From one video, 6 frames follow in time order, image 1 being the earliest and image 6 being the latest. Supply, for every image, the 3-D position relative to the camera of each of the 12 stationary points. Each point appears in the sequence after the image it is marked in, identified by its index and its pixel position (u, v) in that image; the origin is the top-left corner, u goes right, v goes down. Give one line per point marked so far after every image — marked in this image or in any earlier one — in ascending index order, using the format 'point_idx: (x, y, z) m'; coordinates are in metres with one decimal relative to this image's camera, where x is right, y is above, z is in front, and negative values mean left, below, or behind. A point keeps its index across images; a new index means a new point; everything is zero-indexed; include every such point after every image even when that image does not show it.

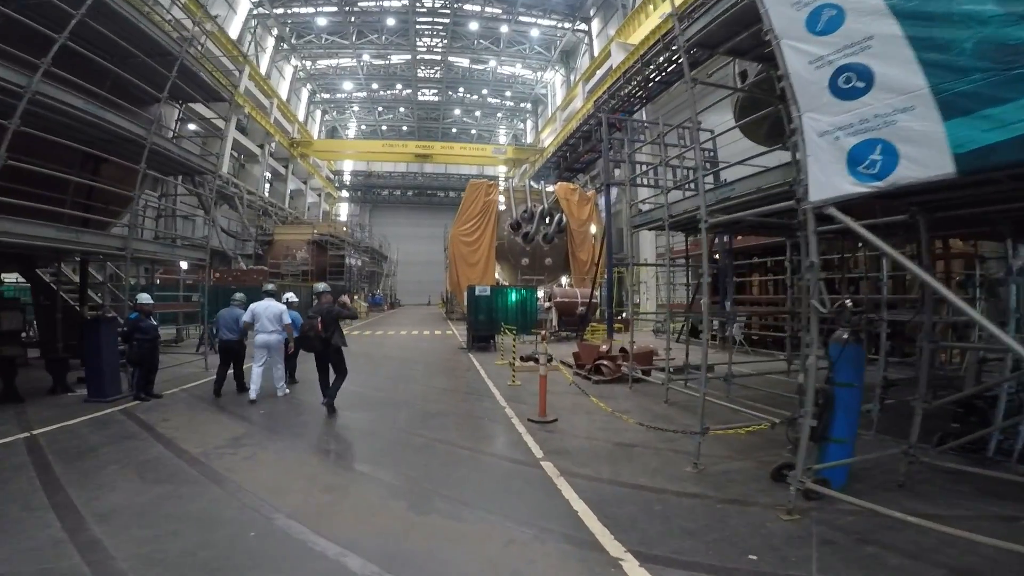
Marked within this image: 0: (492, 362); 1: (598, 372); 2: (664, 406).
0: (-0.5, -1.7, +11.3) m
1: (+1.6, -1.6, +9.0) m
2: (+2.2, -1.7, +7.0) m
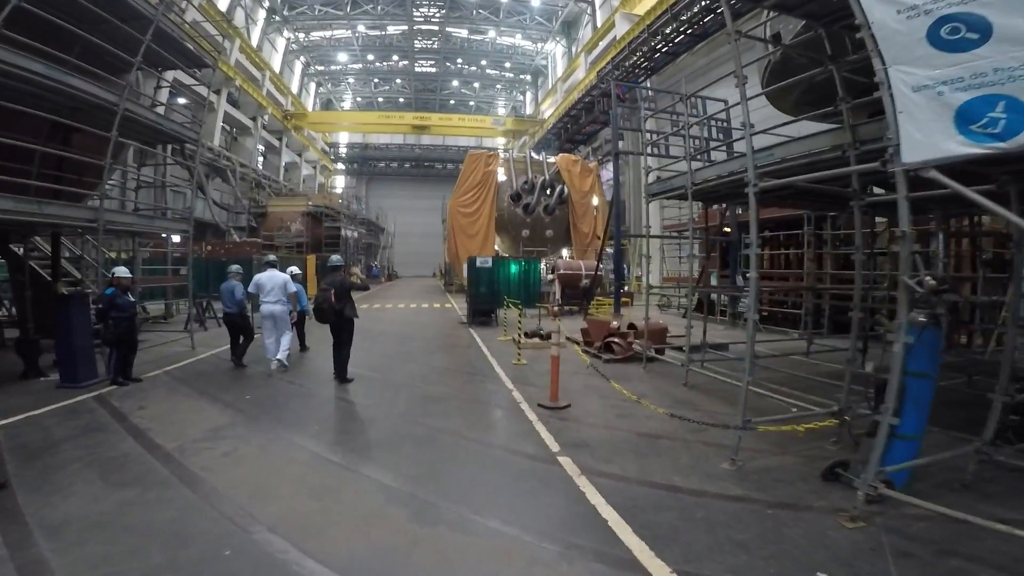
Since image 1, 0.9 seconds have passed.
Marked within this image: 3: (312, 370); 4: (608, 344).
0: (-0.4, -1.2, +10.8) m
1: (+1.7, -1.1, +8.6) m
2: (+2.3, -1.3, +6.5) m
3: (-3.4, -1.3, +8.5) m
4: (+1.7, -1.0, +8.6) m
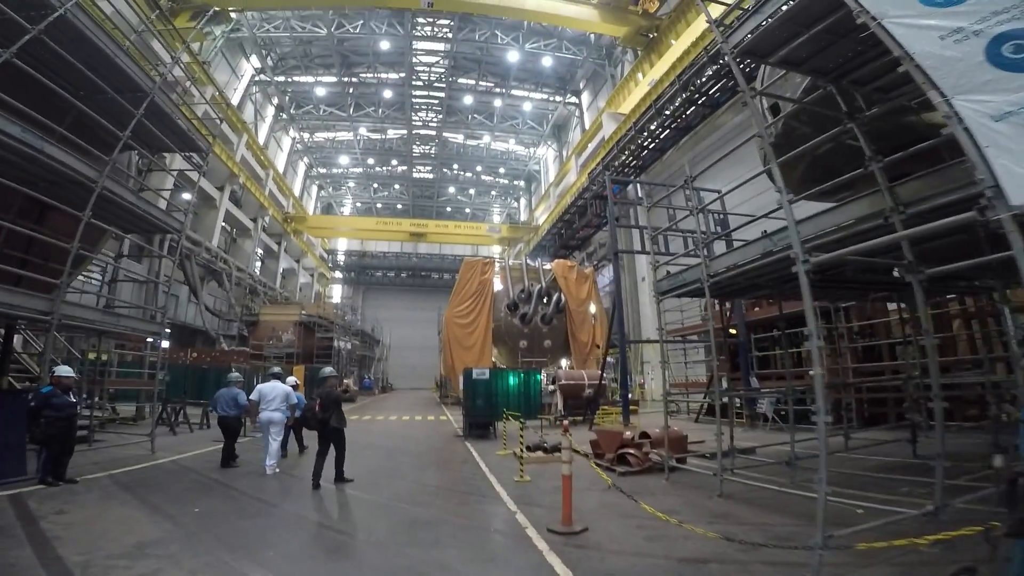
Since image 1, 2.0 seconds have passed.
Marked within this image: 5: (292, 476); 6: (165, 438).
0: (-0.4, -3.3, +9.7) m
1: (+1.7, -2.7, +7.5) m
2: (+2.3, -2.4, +5.5) m
3: (-3.4, -2.8, +7.3) m
4: (+1.7, -2.6, +7.6) m
5: (-3.5, -2.9, +7.7) m
6: (-7.5, -3.3, +10.5) m
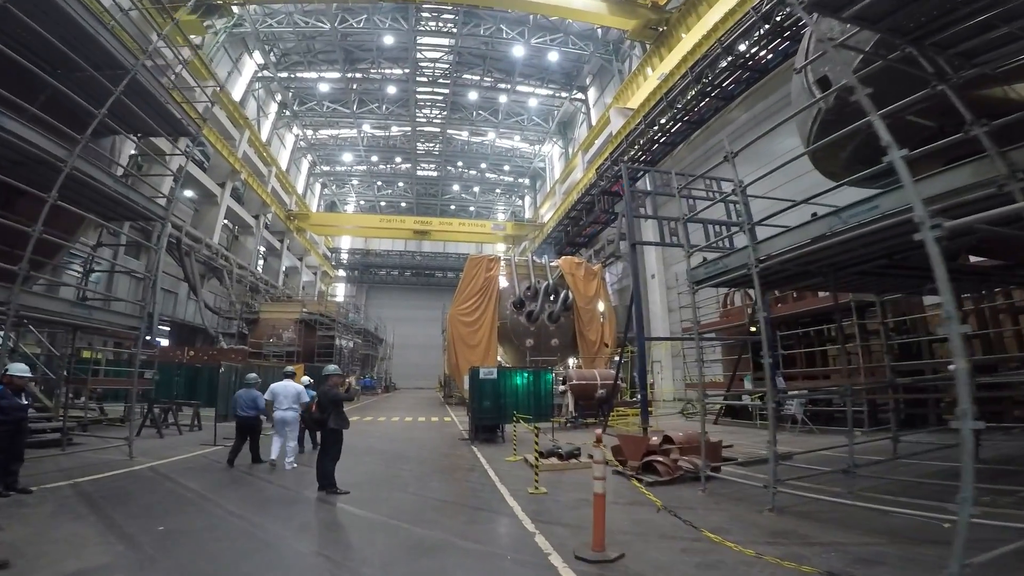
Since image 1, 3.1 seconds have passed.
0: (-0.2, -3.1, +8.9) m
1: (+1.9, -2.5, +6.8) m
2: (+2.5, -2.3, +4.7) m
3: (-3.2, -2.7, +6.6) m
4: (+1.9, -2.4, +6.8) m
5: (-3.3, -2.8, +7.0) m
6: (-7.3, -3.1, +9.8) m
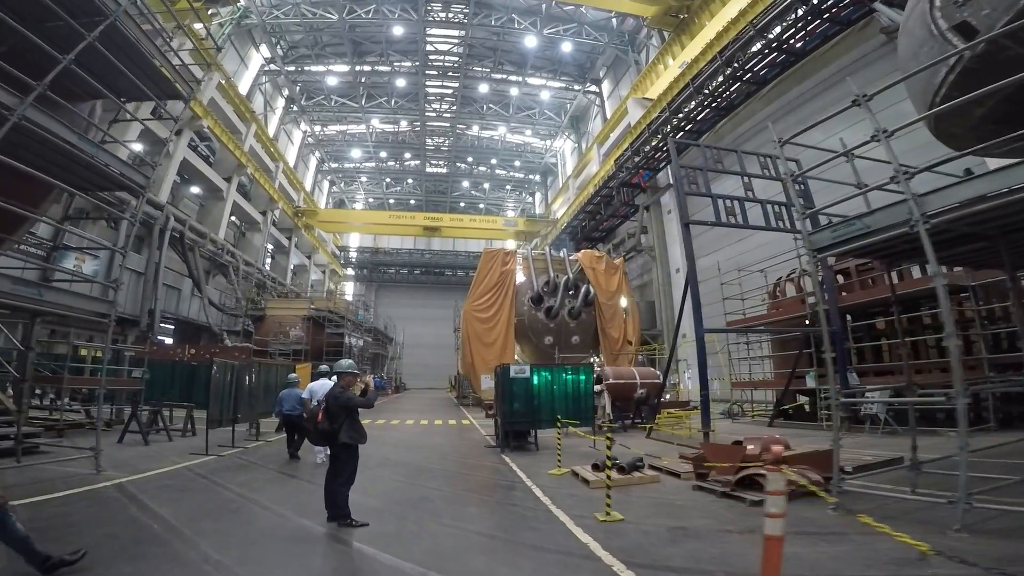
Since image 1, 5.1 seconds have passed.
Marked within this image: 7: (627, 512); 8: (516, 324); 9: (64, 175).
0: (+0.5, -2.8, +7.5) m
1: (+2.5, -2.2, +5.3) m
2: (+3.1, -2.0, +3.3) m
3: (-2.6, -2.4, +5.3) m
4: (+2.5, -2.1, +5.4) m
5: (-2.6, -2.5, +5.6) m
6: (-6.7, -2.8, +8.5) m
7: (+1.2, -2.3, +5.0) m
8: (+0.2, -1.4, +19.9) m
9: (-7.0, +1.7, +7.7) m
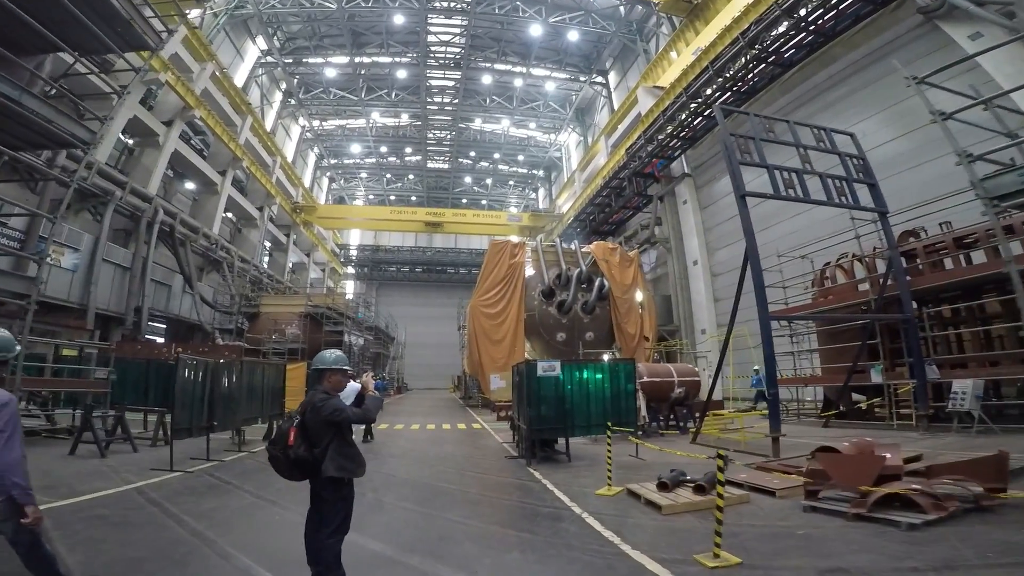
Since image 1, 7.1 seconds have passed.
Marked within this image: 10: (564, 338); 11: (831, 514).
0: (+1.0, -2.5, +6.1) m
1: (+3.0, -1.9, +3.9) m
2: (+3.5, -1.6, +1.8) m
3: (-2.1, -2.1, +3.8) m
4: (+3.0, -1.8, +3.9) m
5: (-2.2, -2.2, +4.2) m
6: (-6.2, -2.6, +7.1) m
7: (+1.6, -2.0, +3.6) m
8: (+0.7, -1.1, +18.4) m
9: (-6.5, +2.0, +6.2) m
10: (+2.3, -1.8, +18.8) m
11: (+2.7, -2.1, +4.1) m
